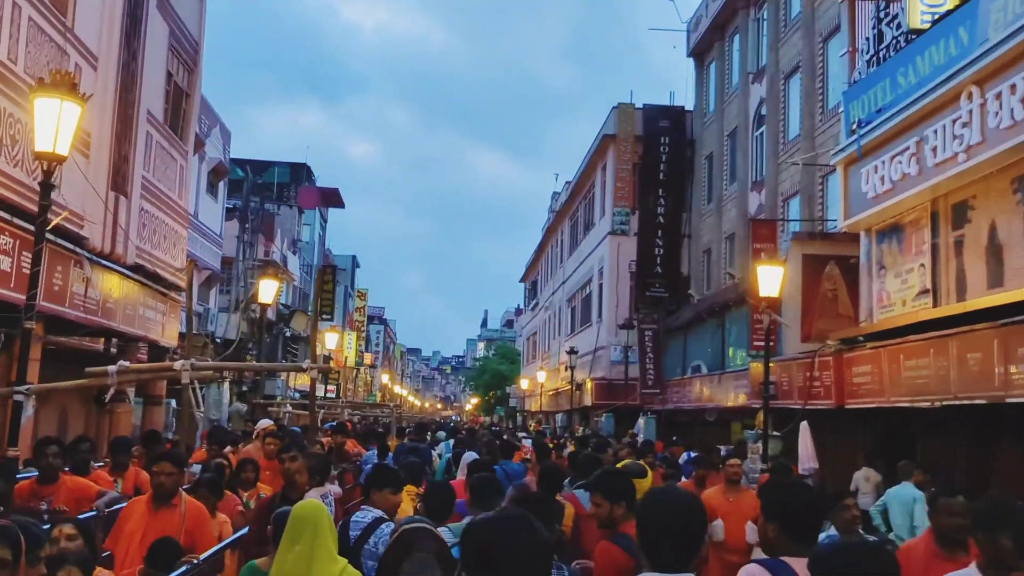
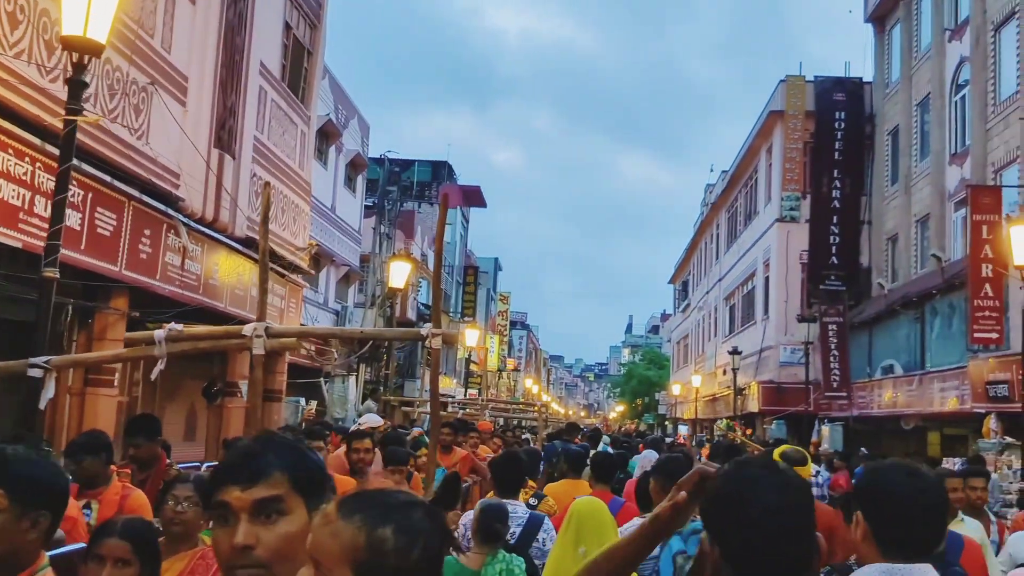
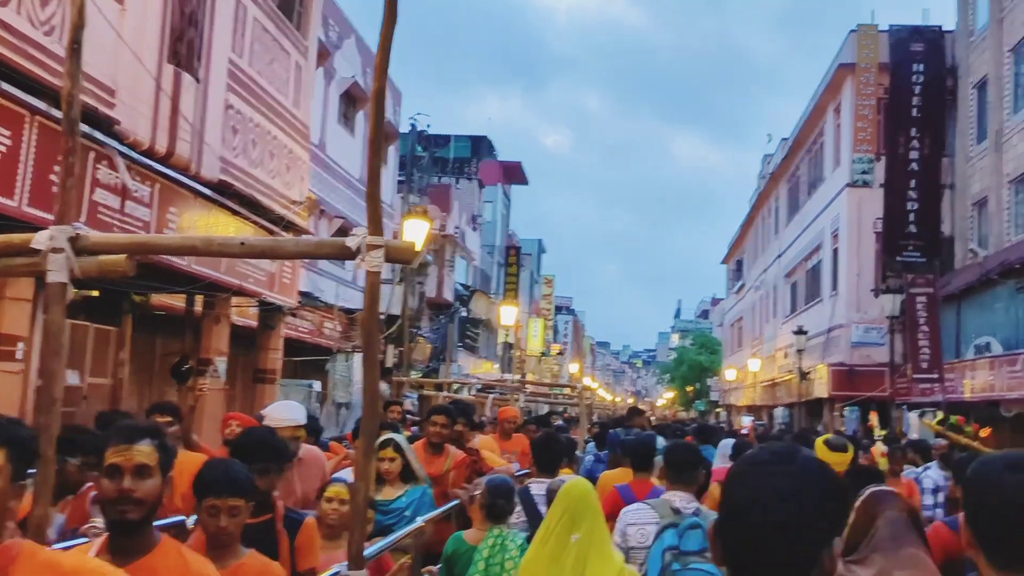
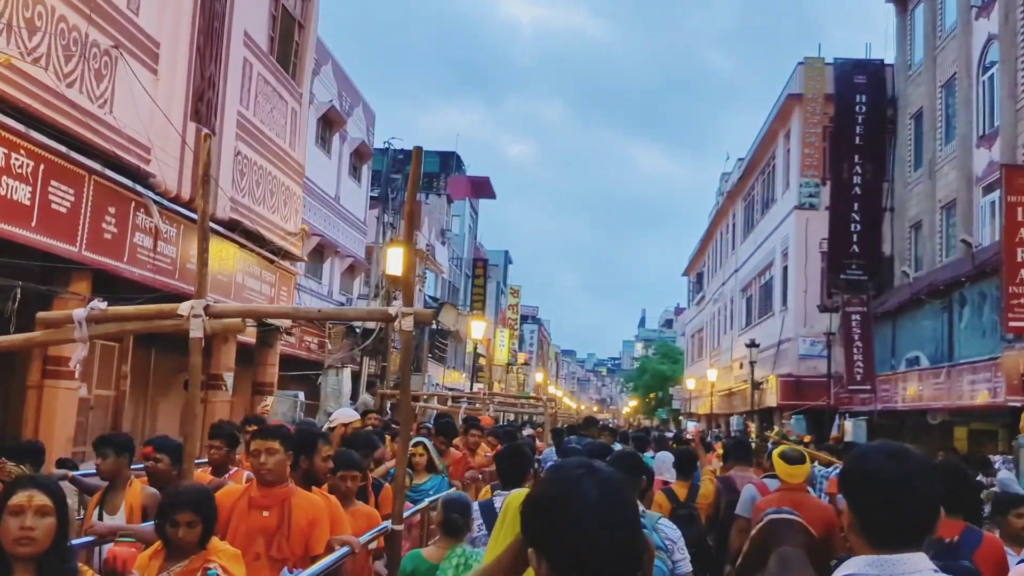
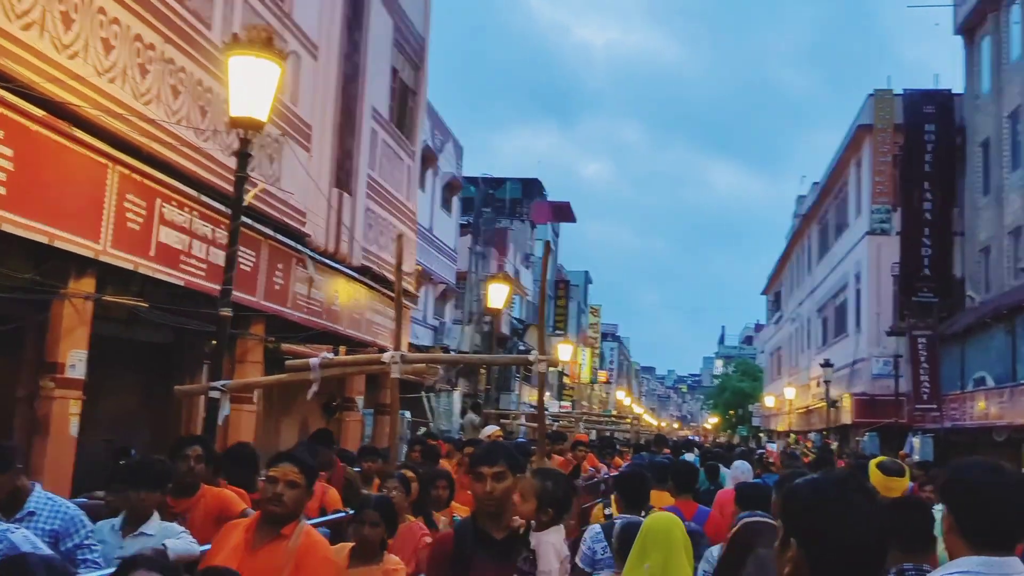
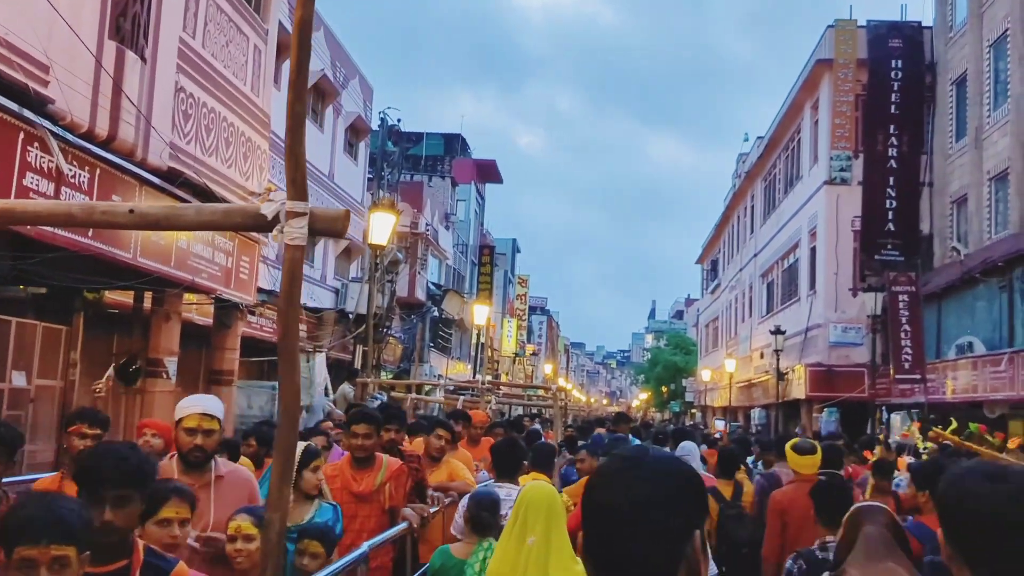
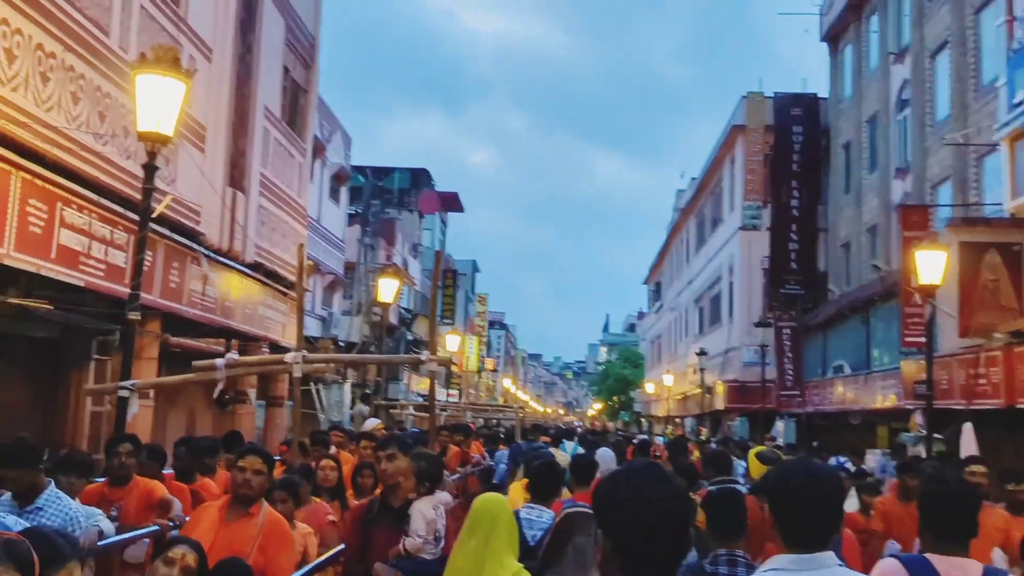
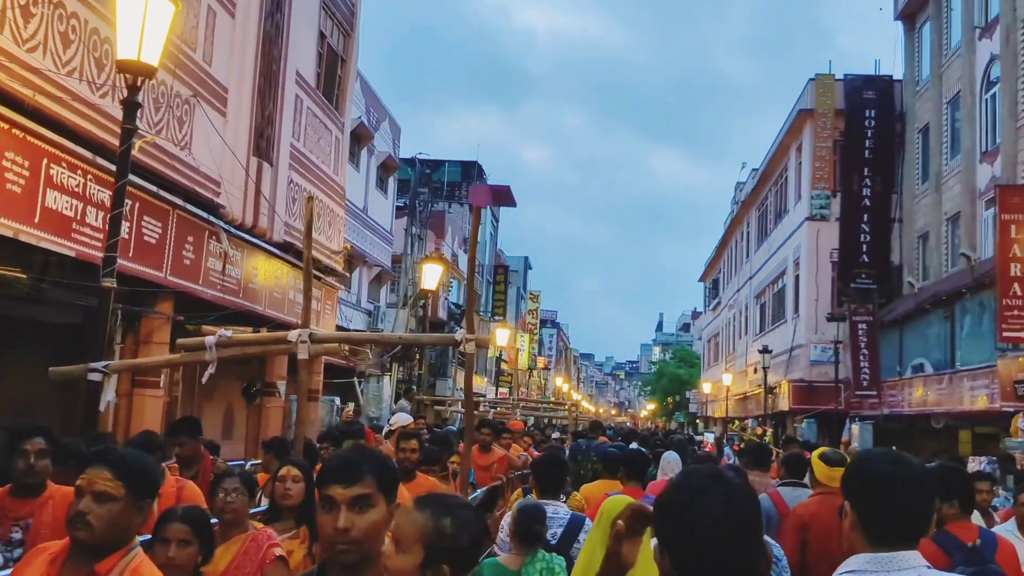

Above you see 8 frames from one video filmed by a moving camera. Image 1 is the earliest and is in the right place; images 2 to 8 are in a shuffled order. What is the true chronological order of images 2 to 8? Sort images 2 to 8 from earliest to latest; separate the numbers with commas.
7, 5, 8, 2, 4, 3, 6
